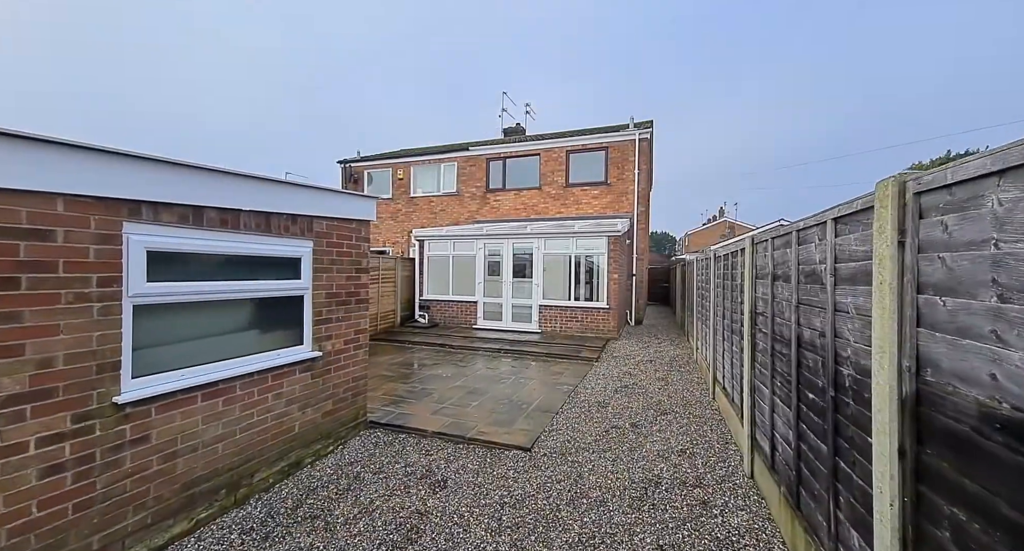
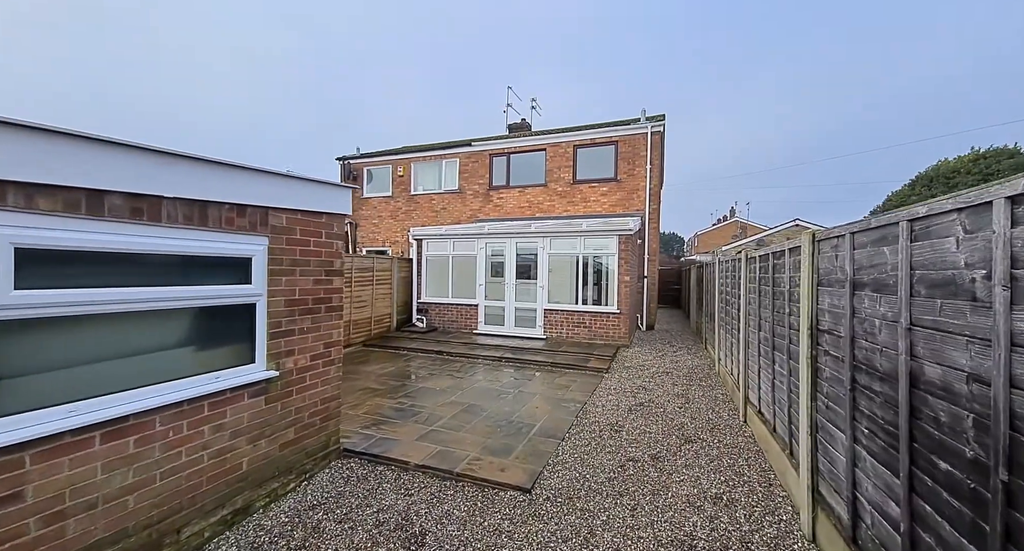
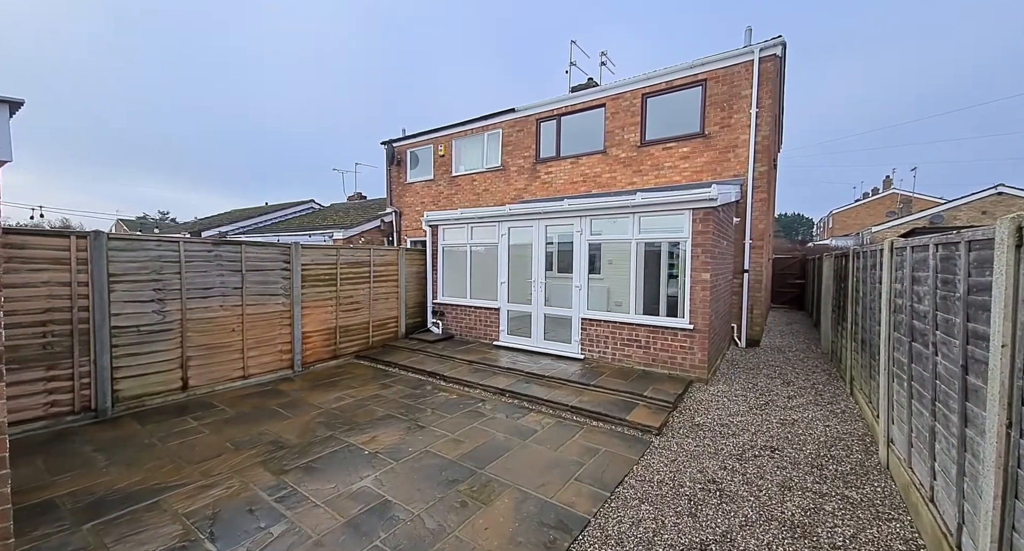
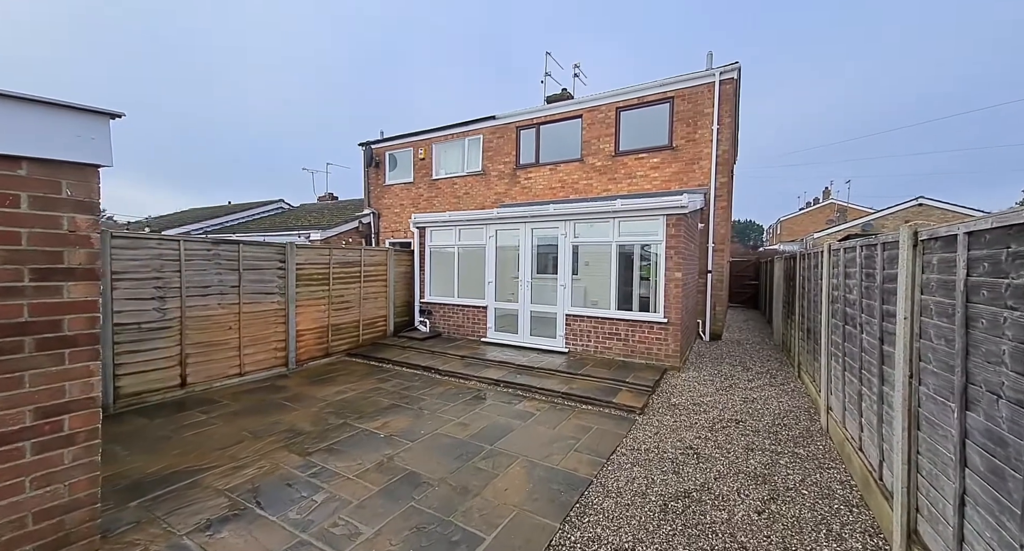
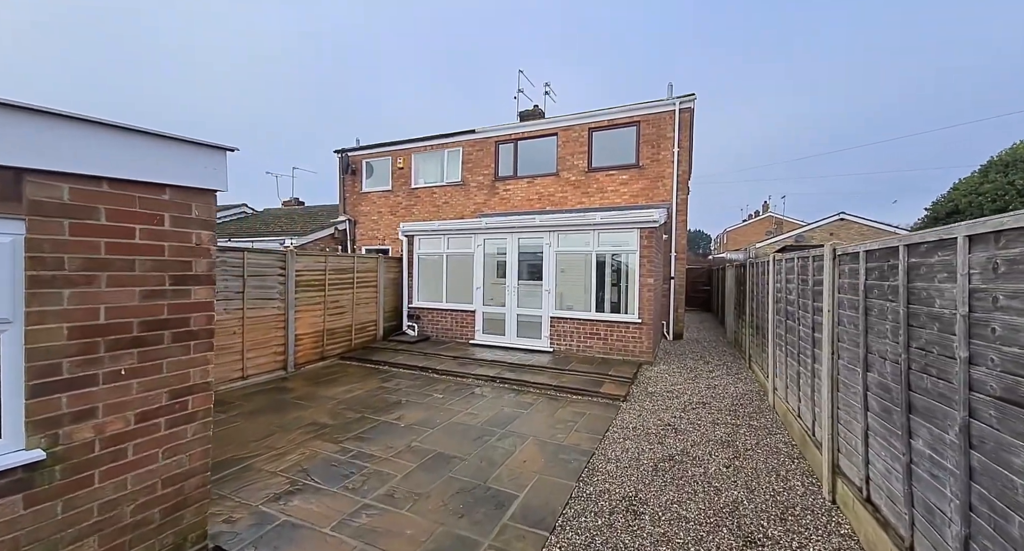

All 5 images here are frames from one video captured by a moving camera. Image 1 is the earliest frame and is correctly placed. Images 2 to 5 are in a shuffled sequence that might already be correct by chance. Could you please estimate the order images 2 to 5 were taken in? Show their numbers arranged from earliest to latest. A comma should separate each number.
2, 5, 4, 3
